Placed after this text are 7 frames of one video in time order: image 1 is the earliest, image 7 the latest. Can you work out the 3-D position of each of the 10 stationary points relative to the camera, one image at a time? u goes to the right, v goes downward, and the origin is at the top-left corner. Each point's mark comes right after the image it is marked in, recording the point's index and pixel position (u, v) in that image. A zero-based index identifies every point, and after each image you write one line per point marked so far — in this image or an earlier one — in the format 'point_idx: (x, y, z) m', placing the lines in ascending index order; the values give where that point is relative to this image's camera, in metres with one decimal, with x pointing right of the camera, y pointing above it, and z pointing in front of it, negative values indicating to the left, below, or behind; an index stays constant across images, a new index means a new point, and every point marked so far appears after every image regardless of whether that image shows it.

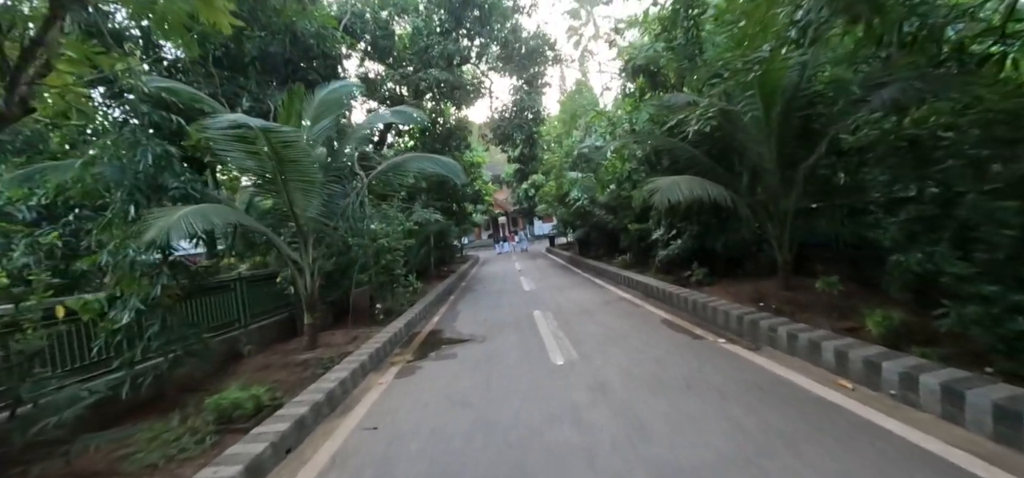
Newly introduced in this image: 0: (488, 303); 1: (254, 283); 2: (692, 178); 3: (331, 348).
0: (-0.6, -1.5, +10.1) m
1: (-4.7, -0.8, +7.6) m
2: (+2.4, +0.8, +5.7) m
3: (-2.8, -1.7, +6.7) m
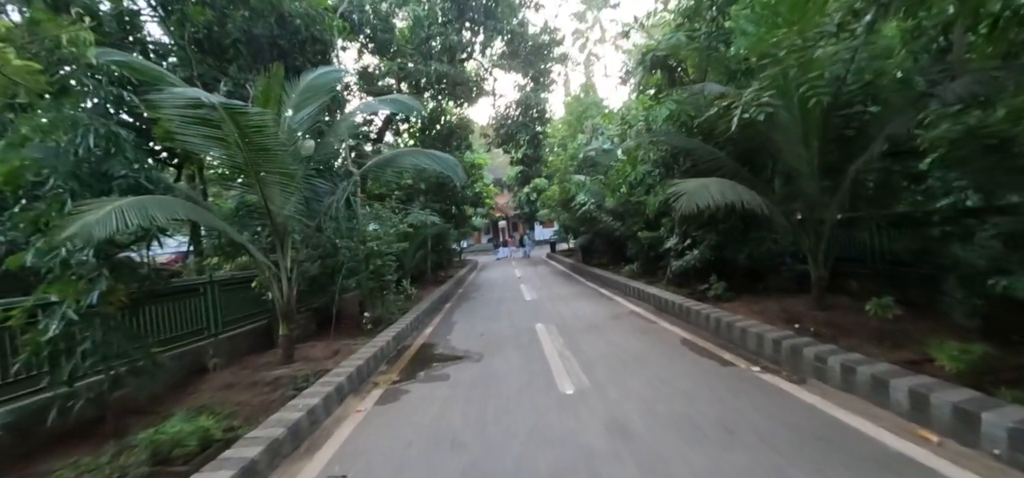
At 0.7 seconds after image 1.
0: (-0.6, -1.6, +9.4) m
1: (-4.6, -0.8, +6.9) m
2: (+2.4, +0.7, +5.0) m
3: (-2.8, -1.7, +6.0) m
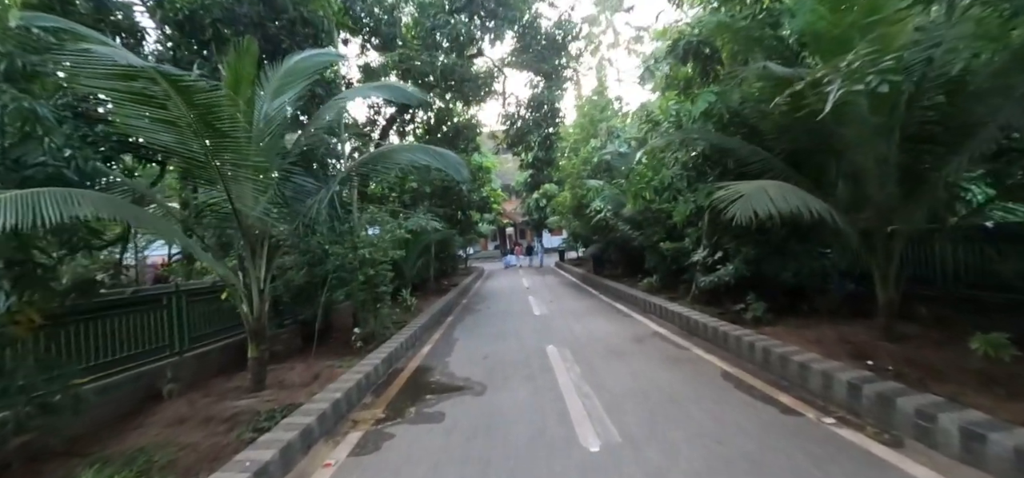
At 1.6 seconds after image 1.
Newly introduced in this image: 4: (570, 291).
0: (-0.5, -1.8, +8.4) m
1: (-4.5, -0.8, +6.1) m
2: (+2.5, +0.5, +4.1) m
3: (-2.7, -1.8, +5.1) m
4: (+1.8, -1.6, +13.5) m
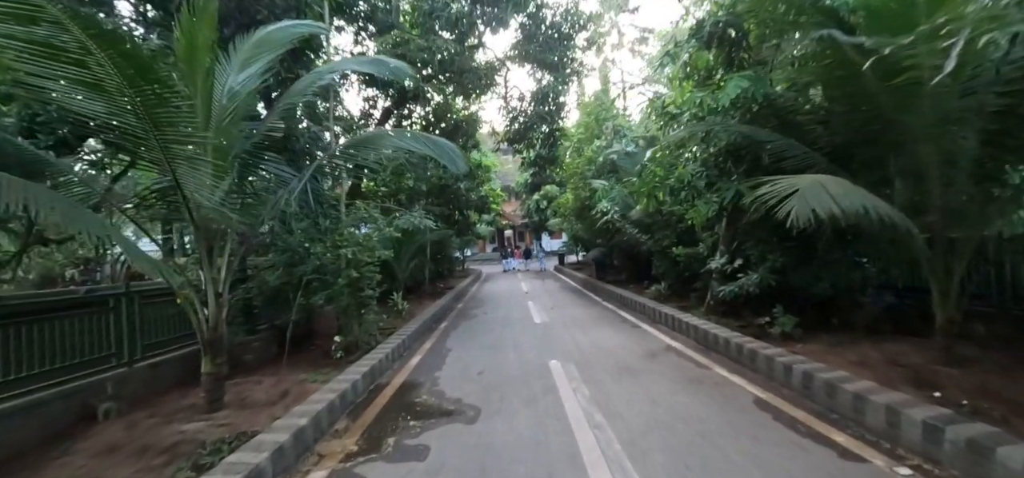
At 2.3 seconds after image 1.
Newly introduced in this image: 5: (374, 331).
0: (-0.5, -1.8, +7.7) m
1: (-4.5, -0.7, +5.3) m
2: (+2.6, +0.5, +3.4) m
3: (-2.7, -1.7, +4.4) m
4: (+1.8, -1.7, +12.8) m
5: (-2.2, -1.5, +7.0) m
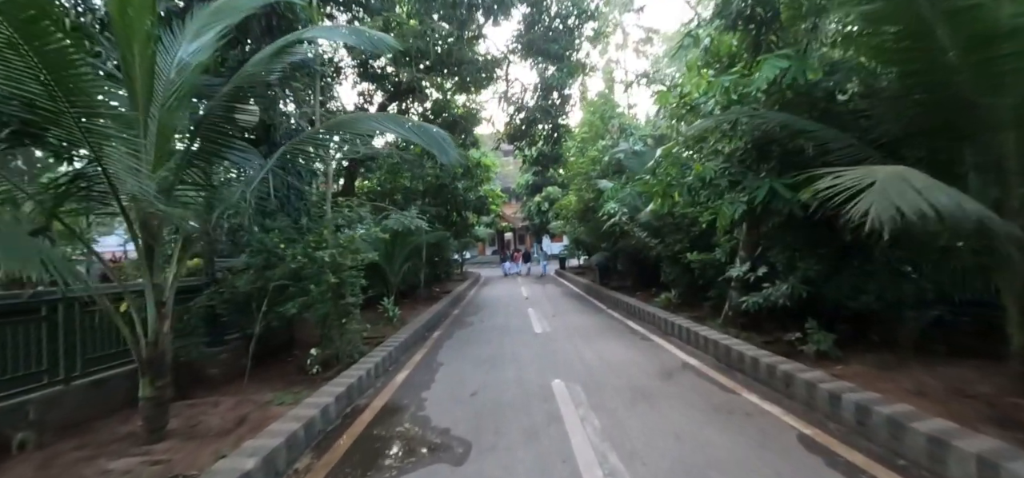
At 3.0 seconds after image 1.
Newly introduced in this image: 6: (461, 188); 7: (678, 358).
0: (-0.5, -1.8, +7.0) m
1: (-4.5, -0.7, +4.6) m
2: (+2.6, +0.4, +2.7) m
3: (-2.8, -1.7, +3.7) m
4: (+1.7, -1.8, +12.1) m
5: (-2.3, -1.5, +6.3) m
6: (-1.8, +1.8, +15.3) m
7: (+2.3, -1.7, +6.1) m
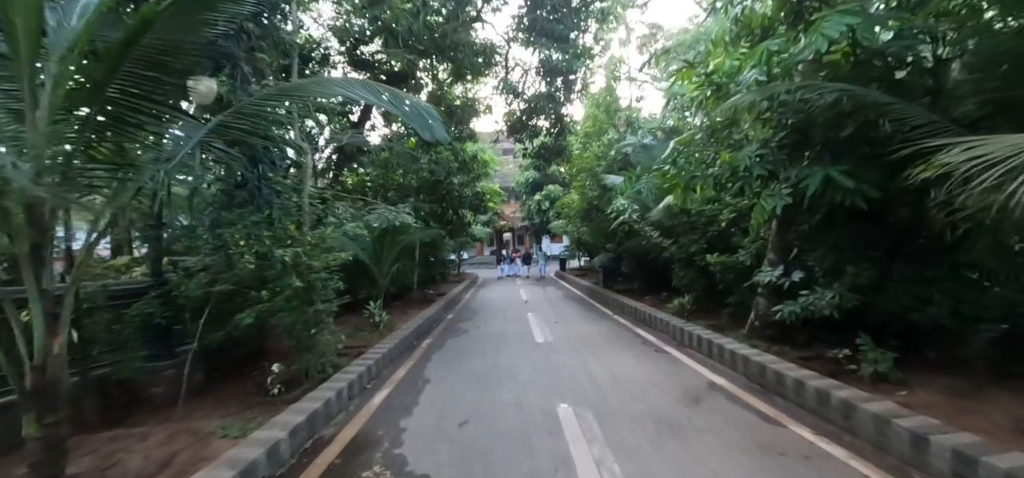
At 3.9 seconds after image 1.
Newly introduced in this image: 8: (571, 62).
0: (-0.5, -1.8, +6.2) m
1: (-4.5, -0.7, +3.8) m
2: (+2.6, +0.5, +1.9) m
3: (-2.8, -1.7, +2.8) m
4: (+1.7, -1.8, +11.2) m
5: (-2.3, -1.5, +5.5) m
6: (-1.8, +1.9, +14.5) m
7: (+2.3, -1.7, +5.3) m
8: (+1.4, +4.1, +10.2) m
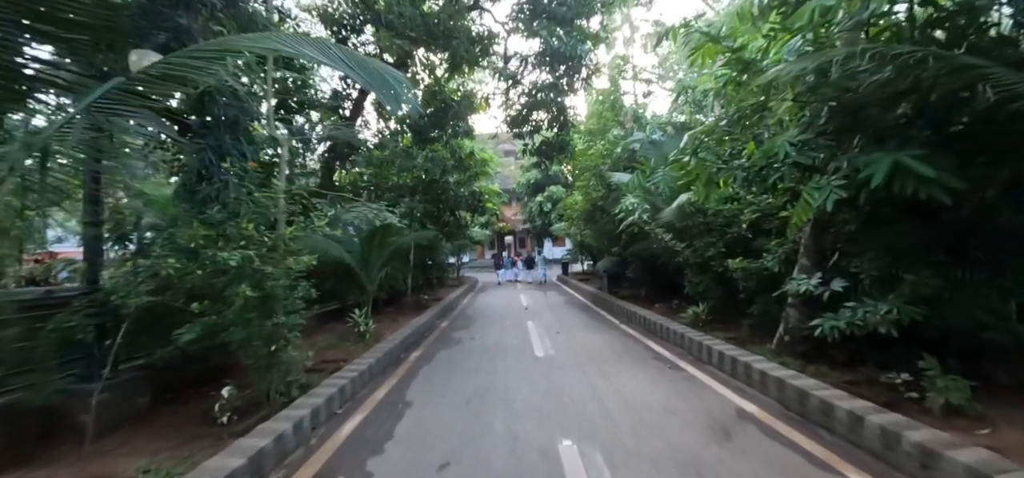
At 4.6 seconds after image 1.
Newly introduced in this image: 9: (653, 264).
0: (-0.6, -1.8, +5.4) m
1: (-4.6, -0.7, +3.1) m
2: (+2.5, +0.5, +1.1) m
3: (-2.9, -1.7, +2.1) m
4: (+1.7, -1.9, +10.5) m
5: (-2.3, -1.5, +4.7) m
6: (-1.8, +1.8, +13.8) m
7: (+2.3, -1.7, +4.5) m
8: (+1.4, +4.1, +9.5) m
9: (+3.6, -0.7, +11.1) m
